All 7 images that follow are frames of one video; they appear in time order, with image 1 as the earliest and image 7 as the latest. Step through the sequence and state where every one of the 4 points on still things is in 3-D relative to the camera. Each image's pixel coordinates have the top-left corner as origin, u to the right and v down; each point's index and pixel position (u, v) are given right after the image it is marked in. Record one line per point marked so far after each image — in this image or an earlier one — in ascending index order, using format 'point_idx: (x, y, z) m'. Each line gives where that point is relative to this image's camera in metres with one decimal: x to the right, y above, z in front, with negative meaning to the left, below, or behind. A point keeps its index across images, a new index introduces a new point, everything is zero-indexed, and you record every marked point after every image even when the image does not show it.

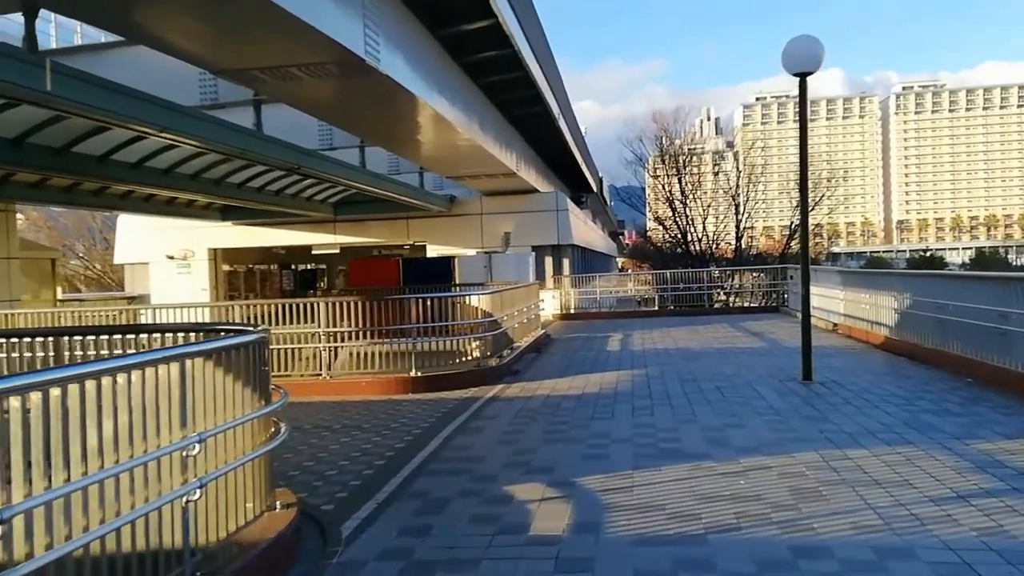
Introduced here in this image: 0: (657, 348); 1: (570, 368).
0: (+2.3, -1.0, +15.2) m
1: (+0.8, -1.1, +12.8) m
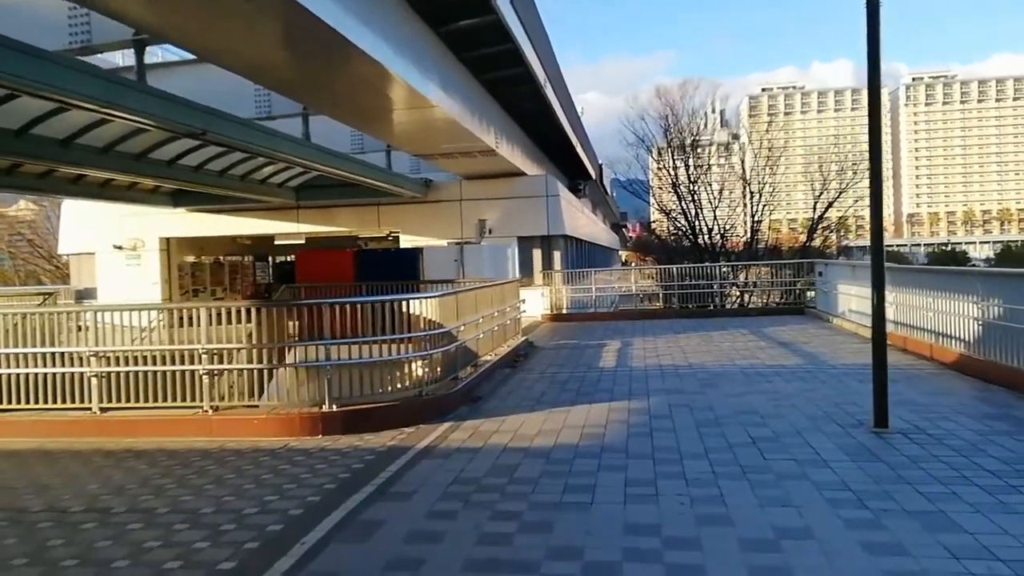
0: (+1.9, -1.0, +12.1) m
1: (+0.4, -1.1, +9.7) m
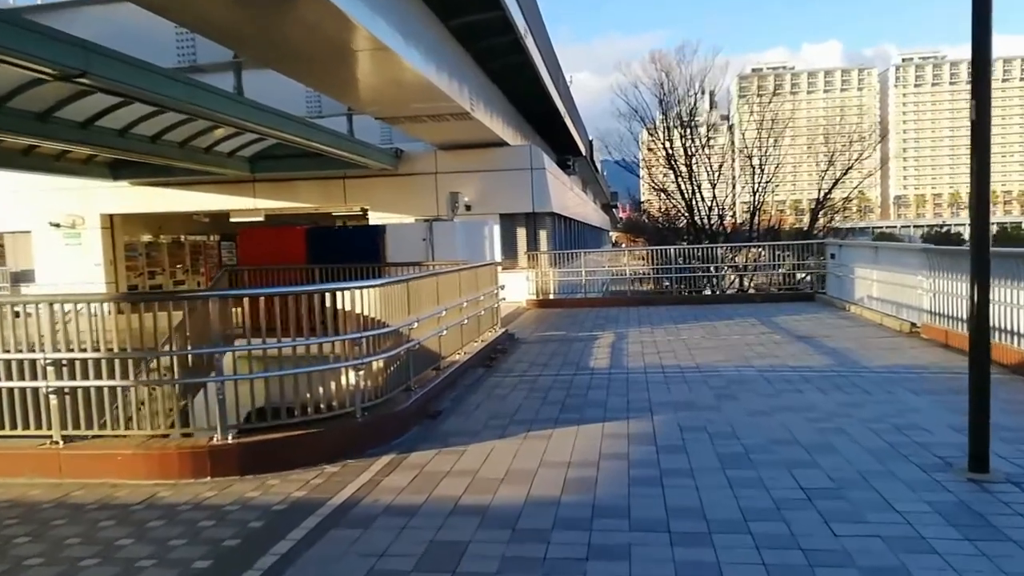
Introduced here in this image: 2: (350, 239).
0: (+1.6, -0.8, +10.1) m
1: (+0.2, -1.0, +7.7) m
2: (-2.6, +0.7, +14.7) m
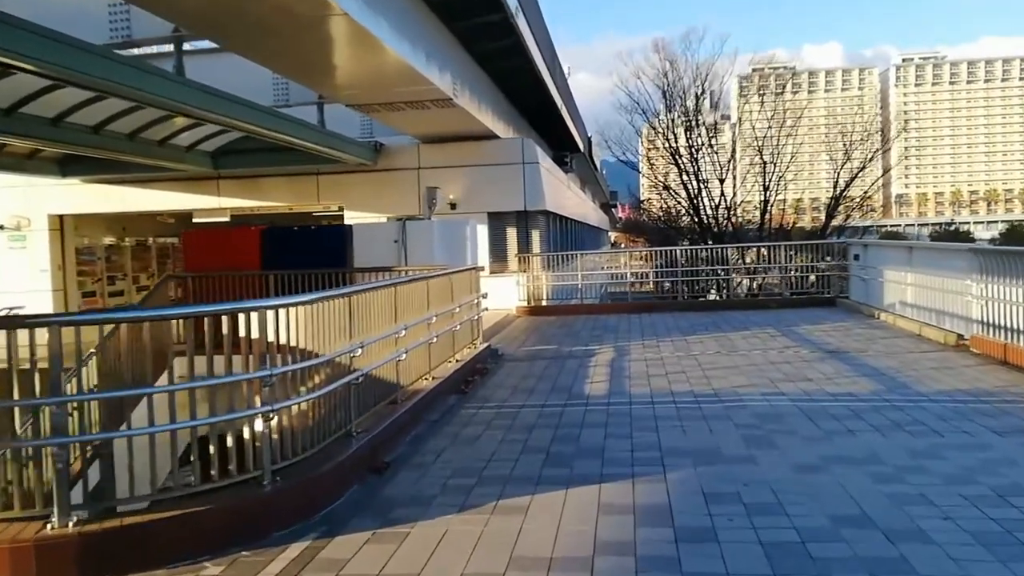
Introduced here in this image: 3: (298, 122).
0: (+1.4, -0.9, +8.4) m
1: (0.0, -1.1, +5.9) m
2: (-2.8, +0.6, +13.0) m
3: (-3.4, +2.6, +15.2) m
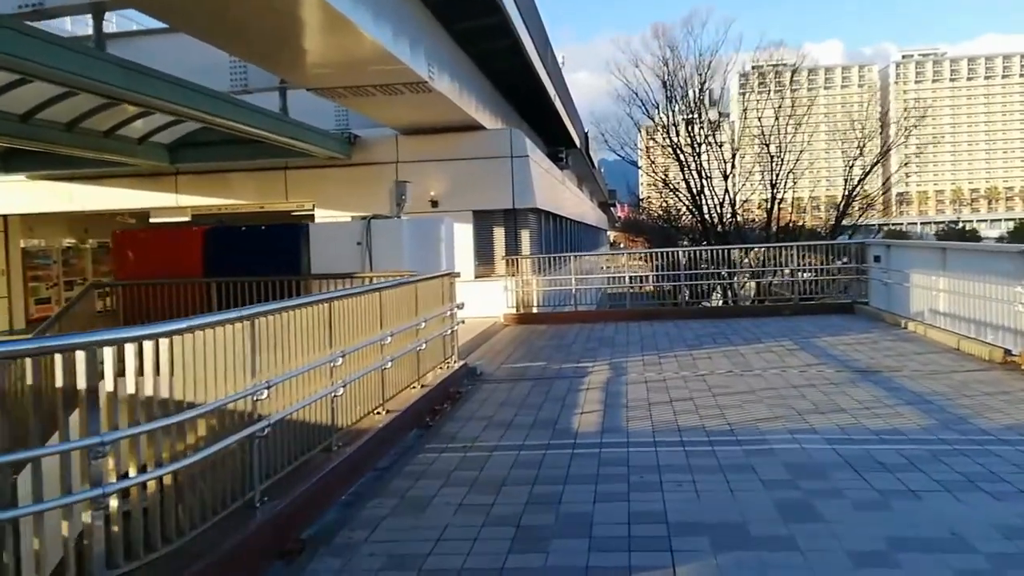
0: (+1.2, -1.0, +6.9) m
1: (-0.2, -1.2, +4.4) m
2: (-3.0, +0.5, +11.5) m
3: (-3.6, +2.5, +13.7) m
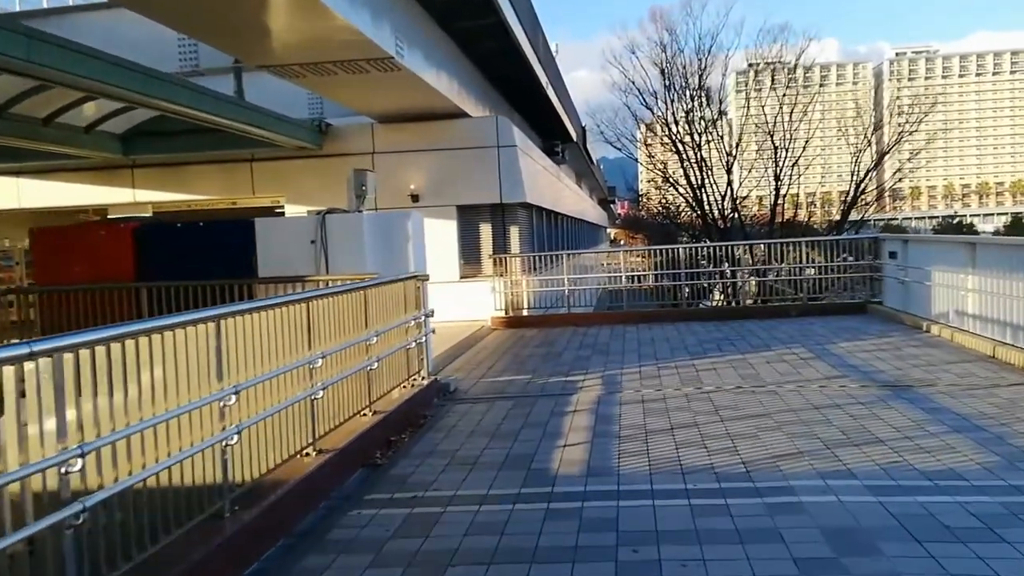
0: (+1.0, -1.1, +5.5) m
1: (-0.4, -1.2, +3.1) m
2: (-3.2, +0.5, +10.2) m
3: (-3.8, +2.5, +12.4) m
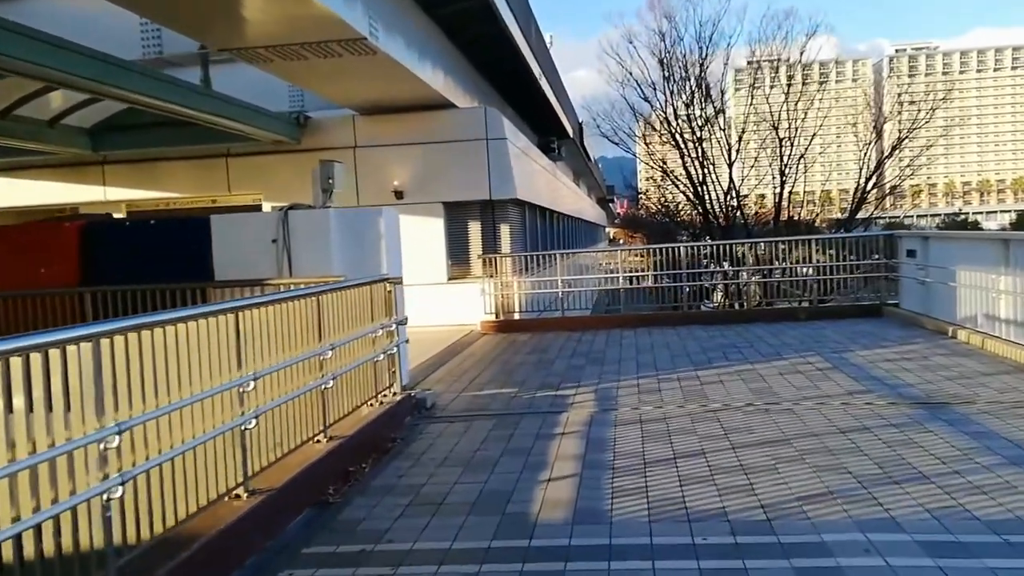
0: (+0.8, -1.1, +4.6) m
1: (-0.6, -1.3, +2.1) m
2: (-3.3, +0.4, +9.2) m
3: (-4.0, +2.4, +11.4) m
